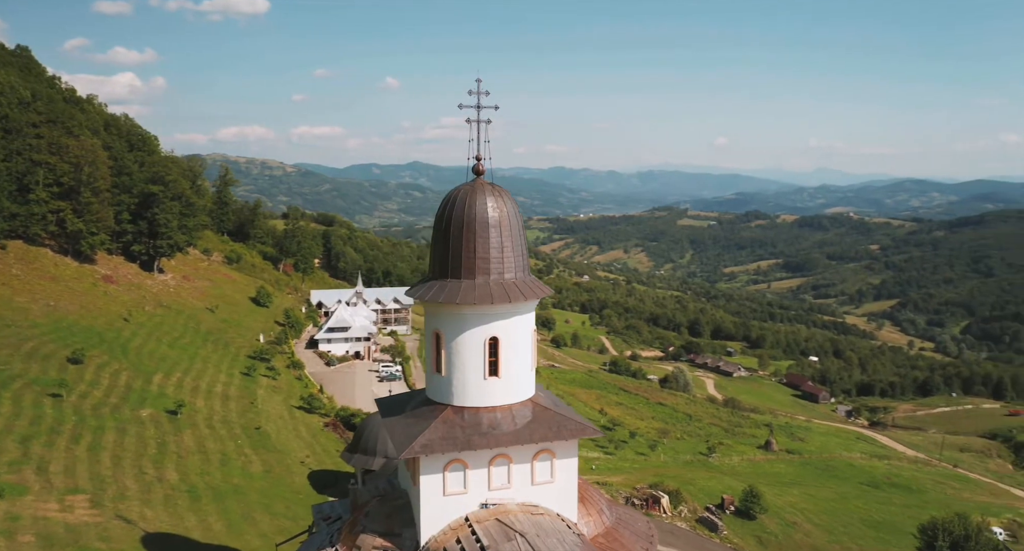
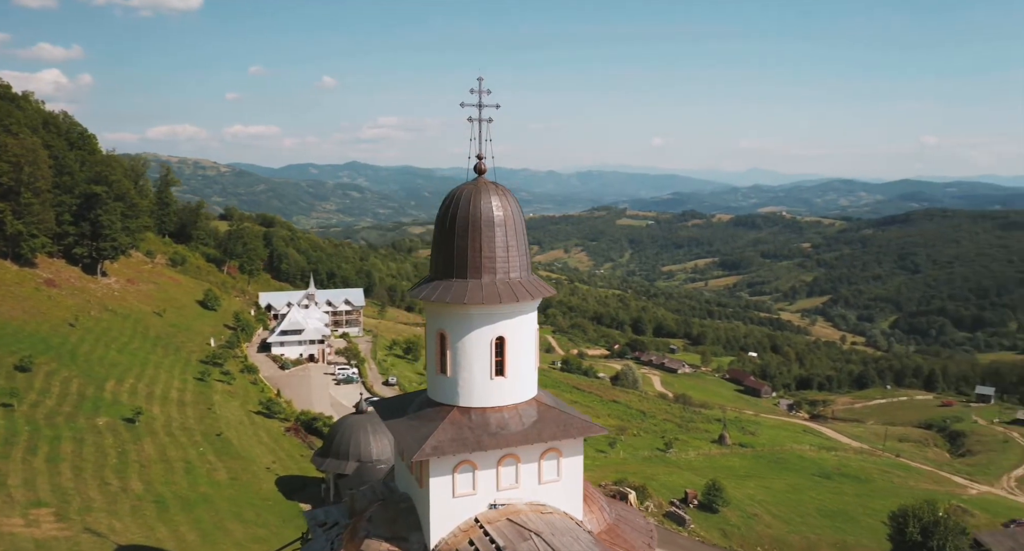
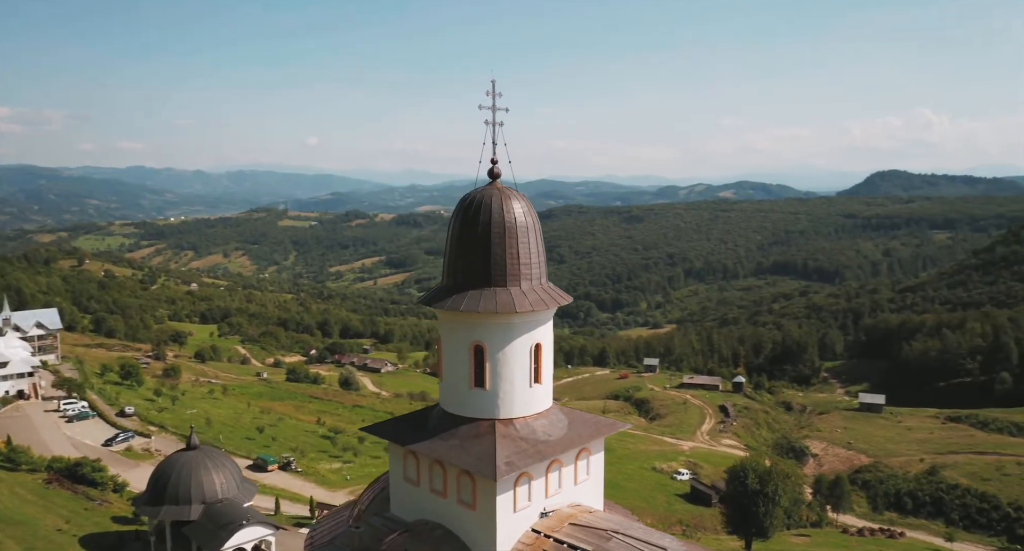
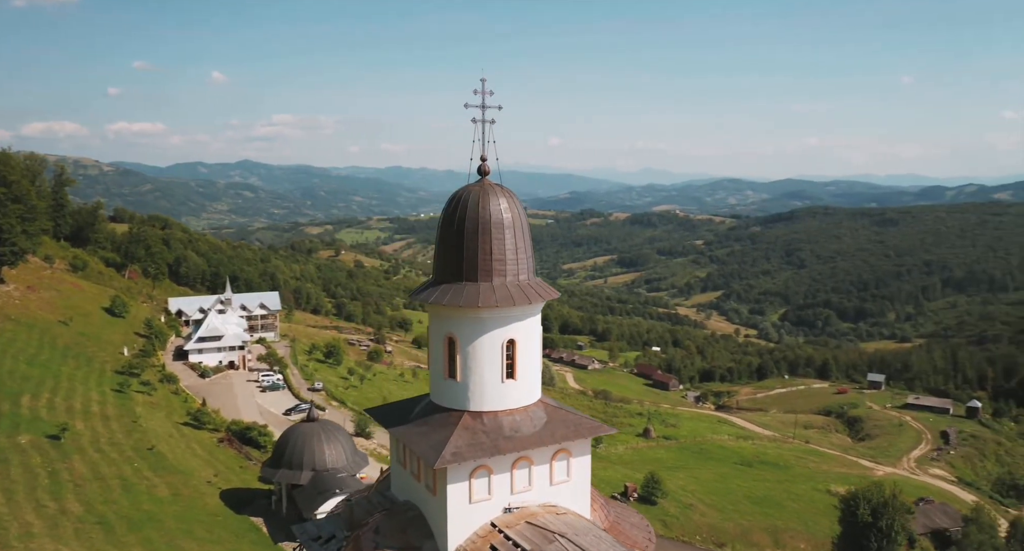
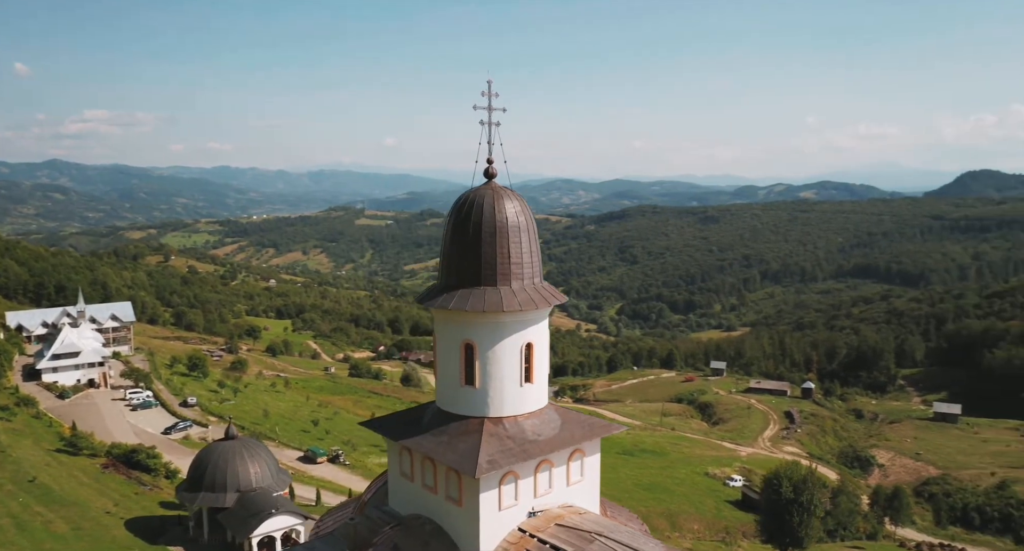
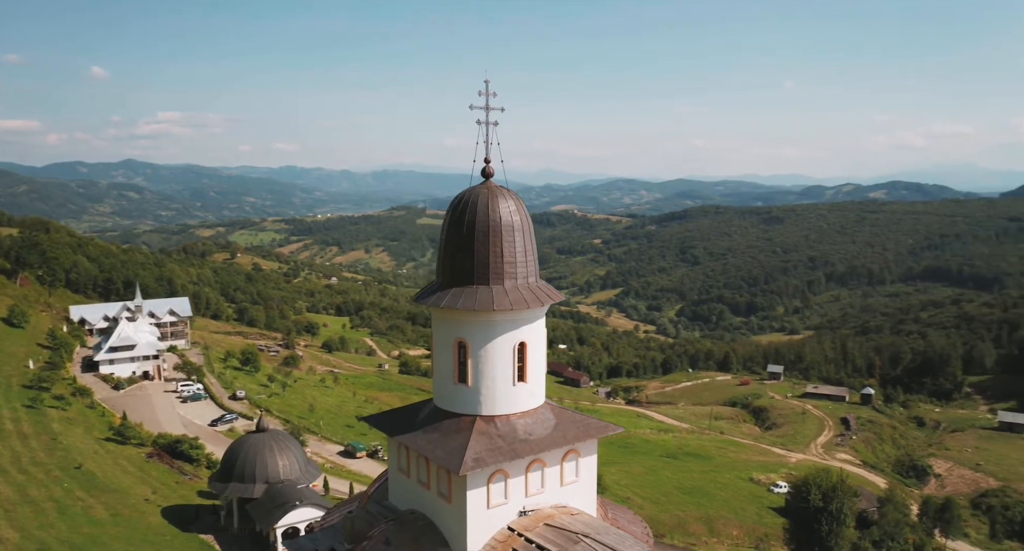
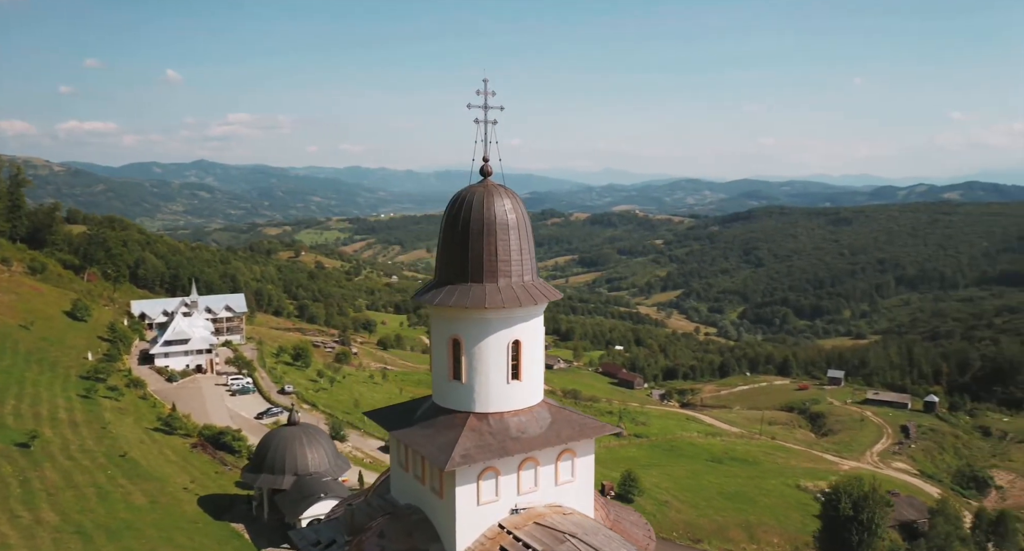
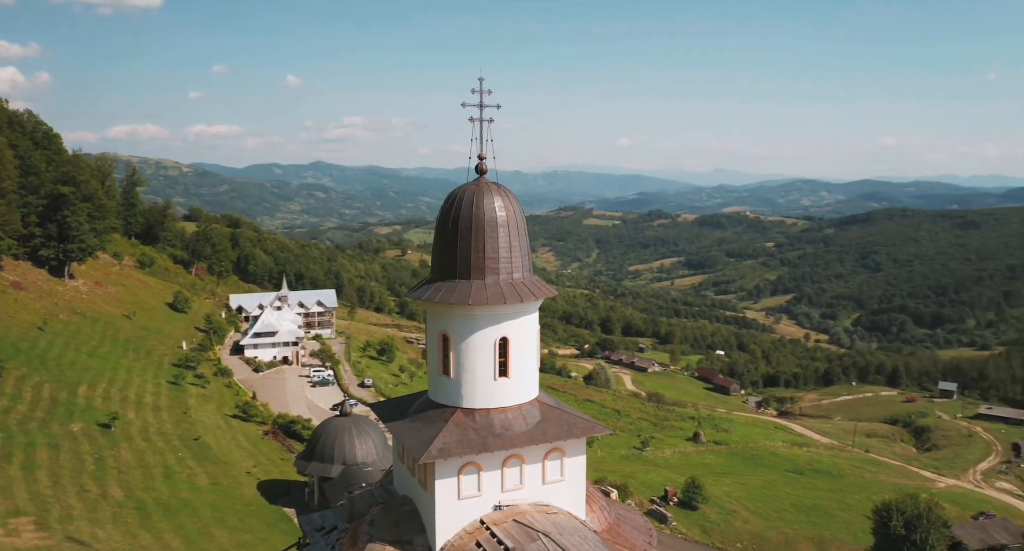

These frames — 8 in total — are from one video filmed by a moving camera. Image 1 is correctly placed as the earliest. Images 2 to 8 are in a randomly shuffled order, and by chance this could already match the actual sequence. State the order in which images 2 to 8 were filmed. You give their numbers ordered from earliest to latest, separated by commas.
2, 8, 4, 7, 6, 5, 3
